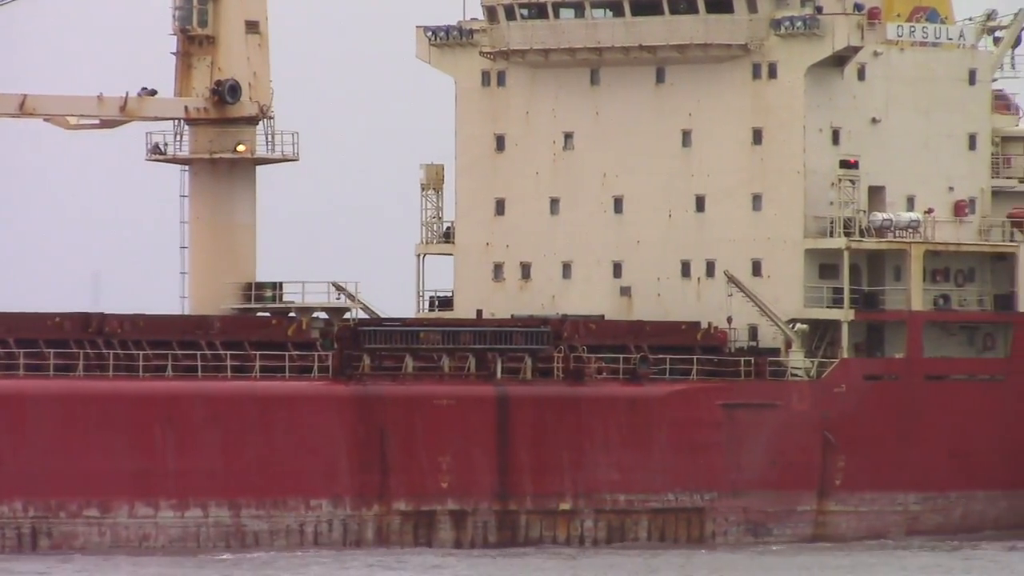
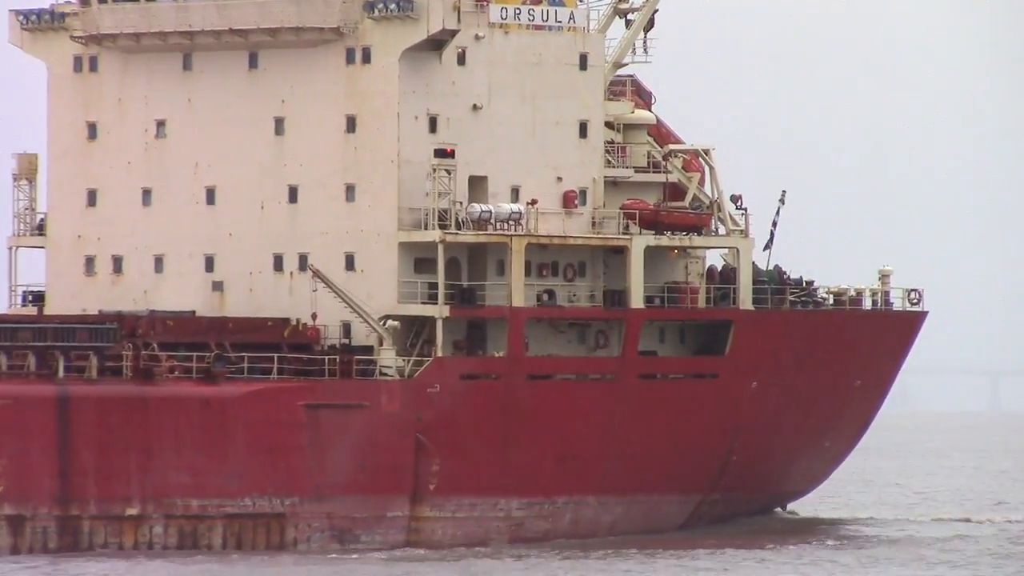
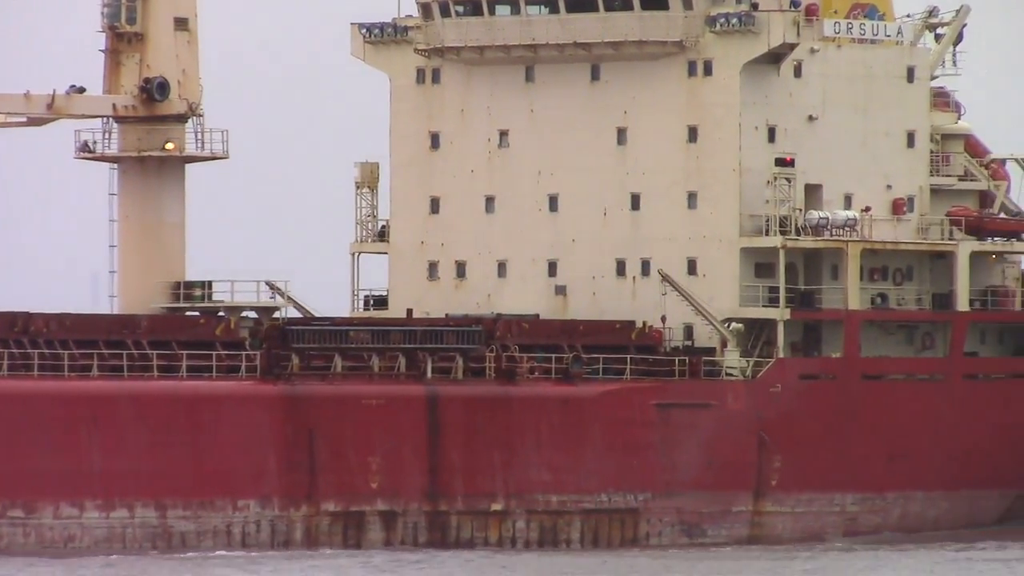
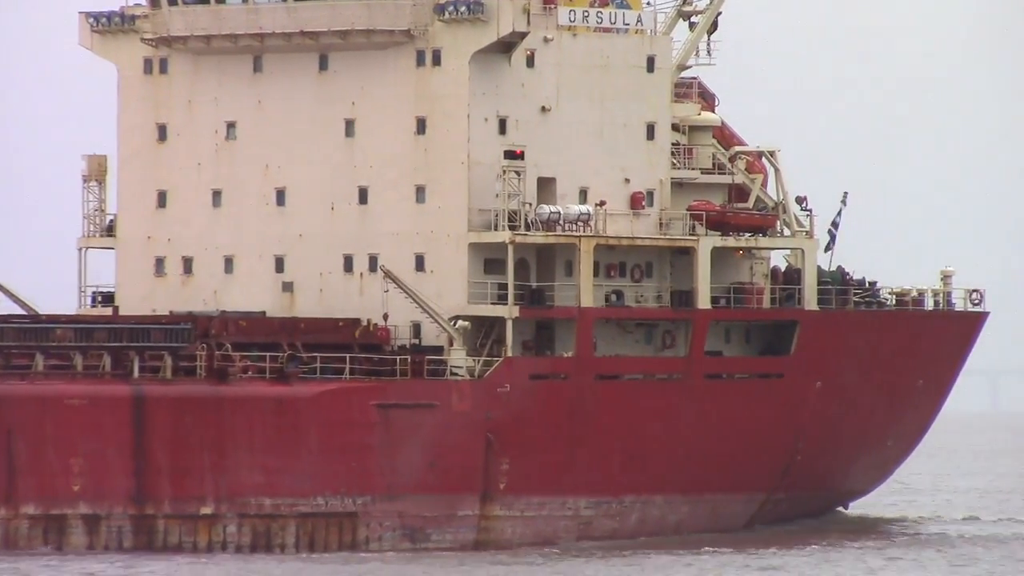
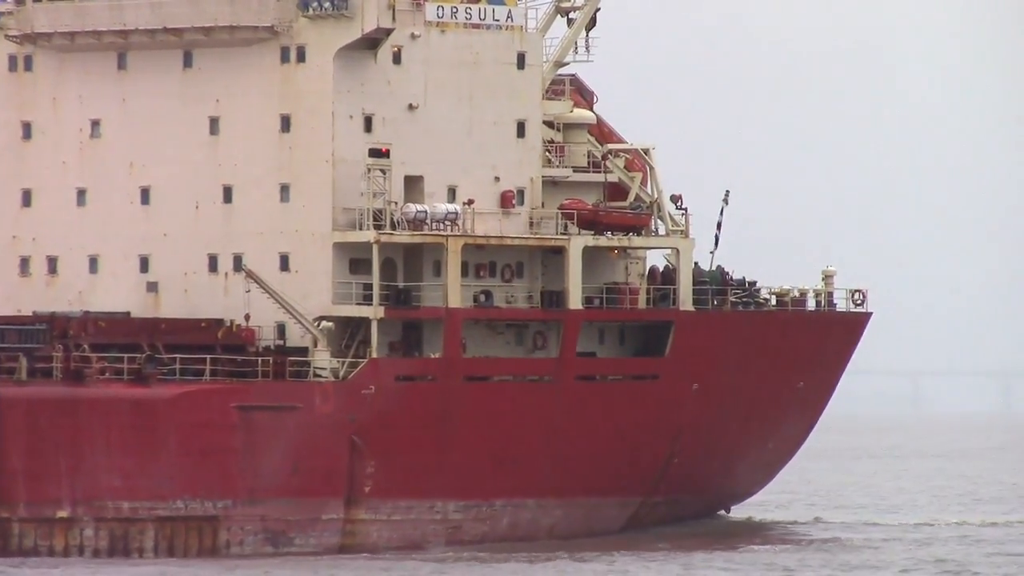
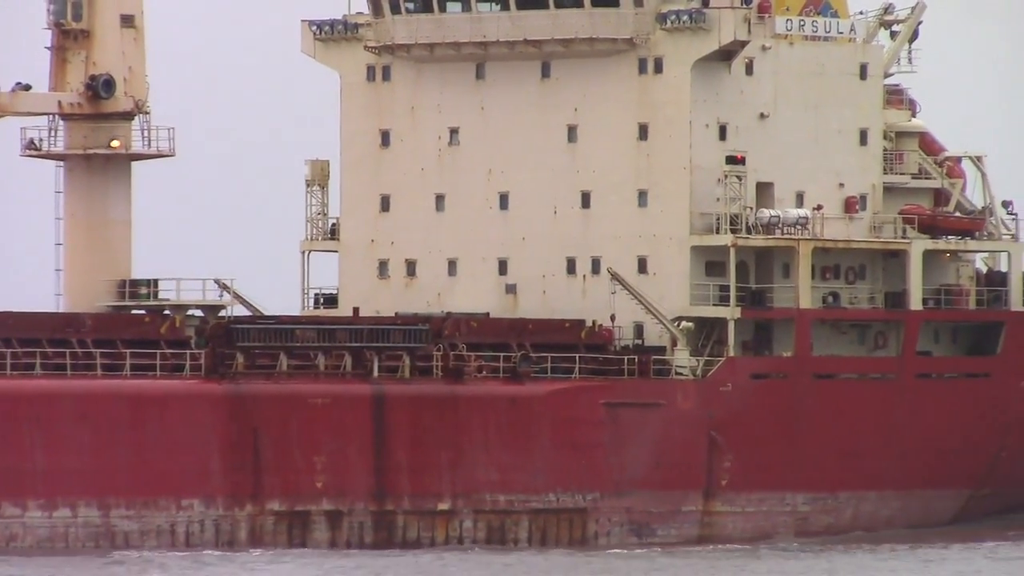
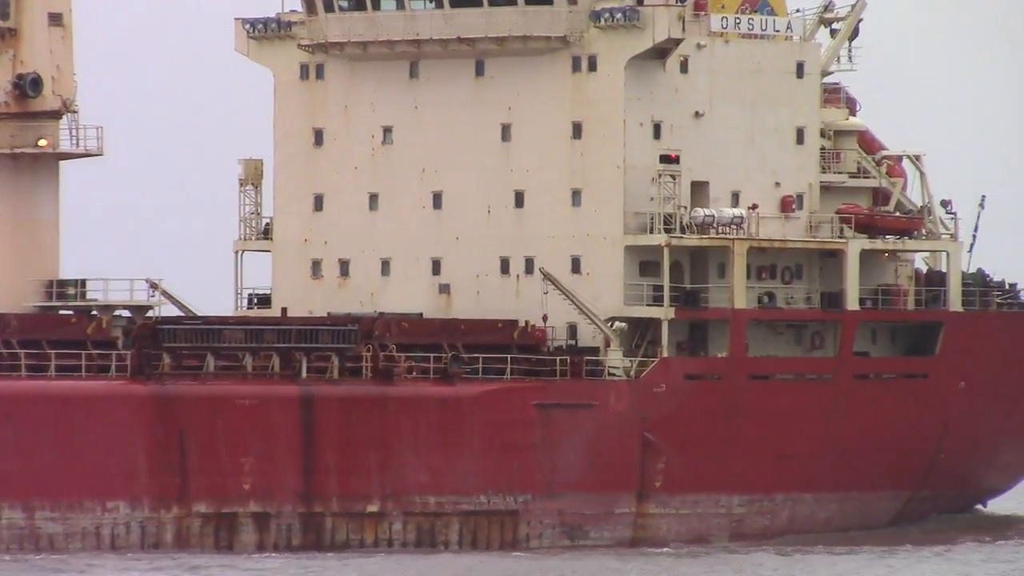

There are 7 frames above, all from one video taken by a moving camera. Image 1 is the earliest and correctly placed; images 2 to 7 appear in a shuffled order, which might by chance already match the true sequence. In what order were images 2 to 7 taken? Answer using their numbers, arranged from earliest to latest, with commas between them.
3, 6, 7, 4, 2, 5
